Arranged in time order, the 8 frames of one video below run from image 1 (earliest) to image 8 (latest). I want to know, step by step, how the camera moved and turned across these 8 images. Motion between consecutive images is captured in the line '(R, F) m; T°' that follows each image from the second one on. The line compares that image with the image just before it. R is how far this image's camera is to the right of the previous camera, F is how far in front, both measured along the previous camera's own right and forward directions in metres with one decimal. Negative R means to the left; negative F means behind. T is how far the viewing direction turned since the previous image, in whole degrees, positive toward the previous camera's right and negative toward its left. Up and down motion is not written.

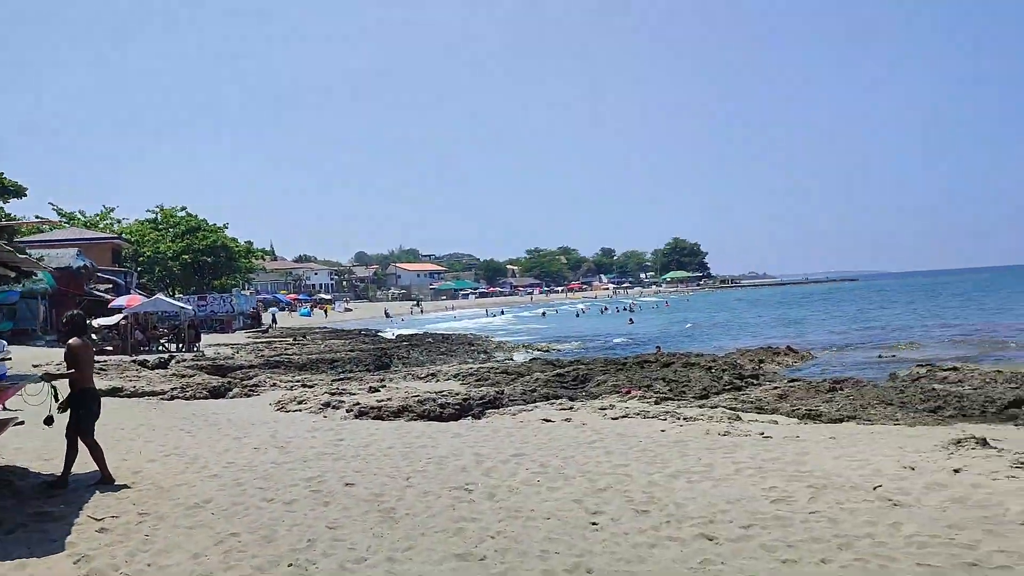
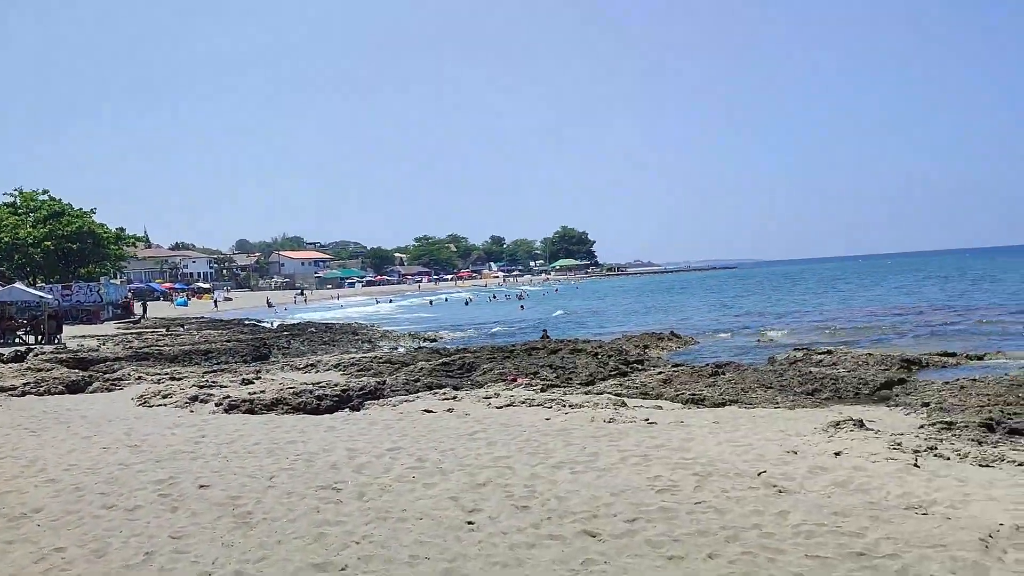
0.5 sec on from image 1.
(+0.1, +0.5) m; +7°
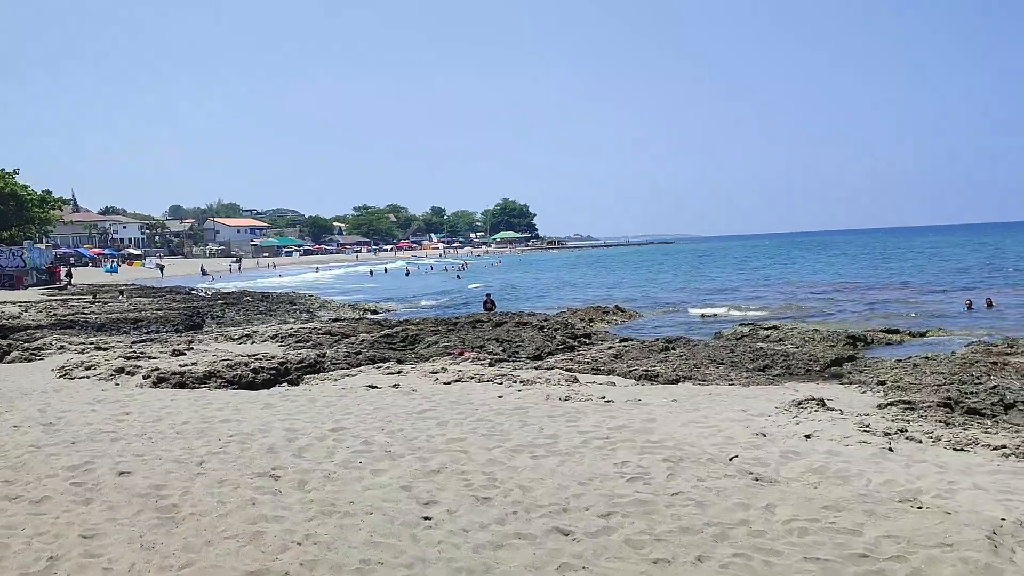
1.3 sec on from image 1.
(-0.1, +0.6) m; +4°
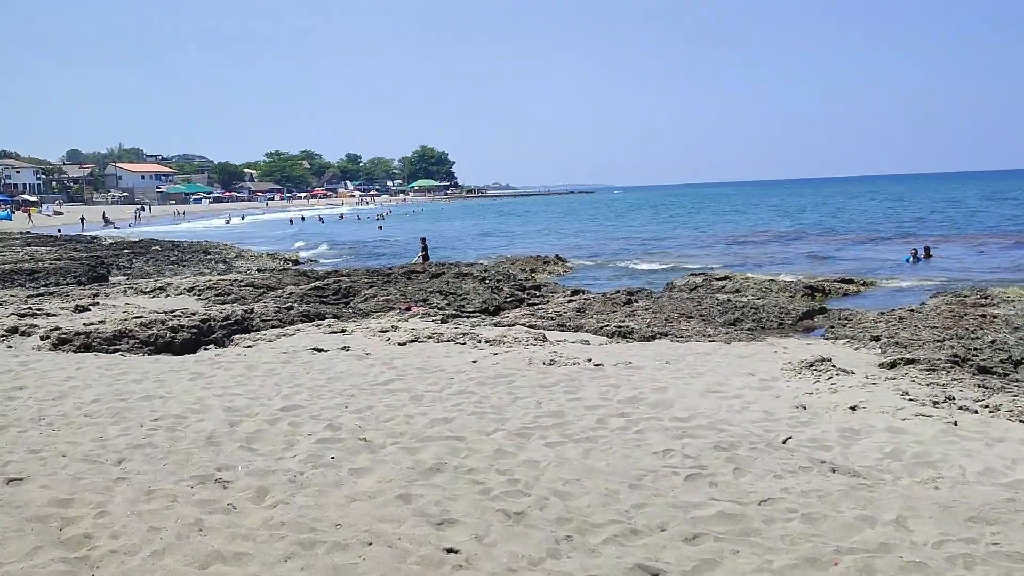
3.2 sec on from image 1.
(-0.6, +1.5) m; +5°
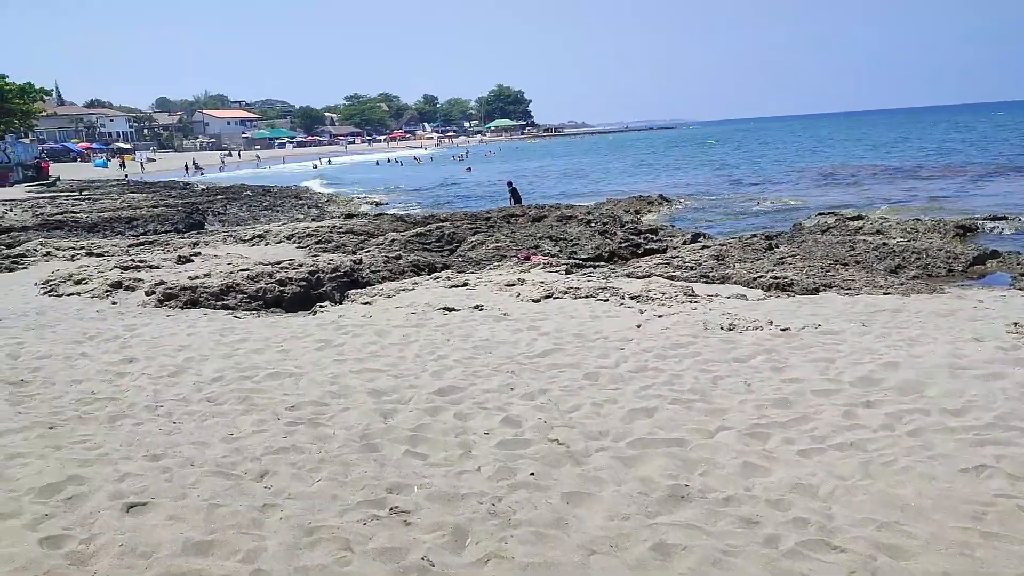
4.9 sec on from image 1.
(-0.8, +1.3) m; -5°
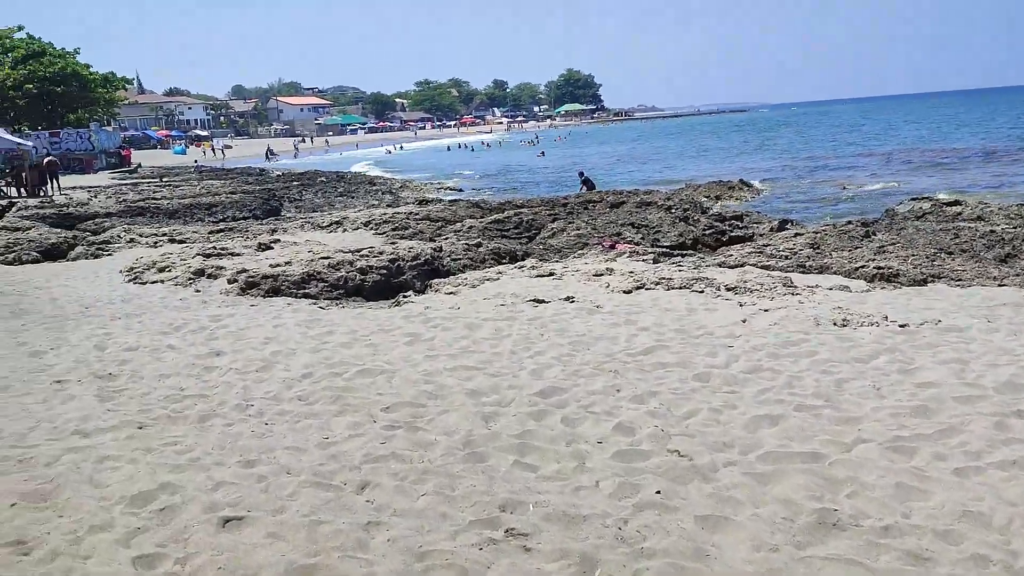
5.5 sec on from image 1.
(-0.2, +0.4) m; -4°
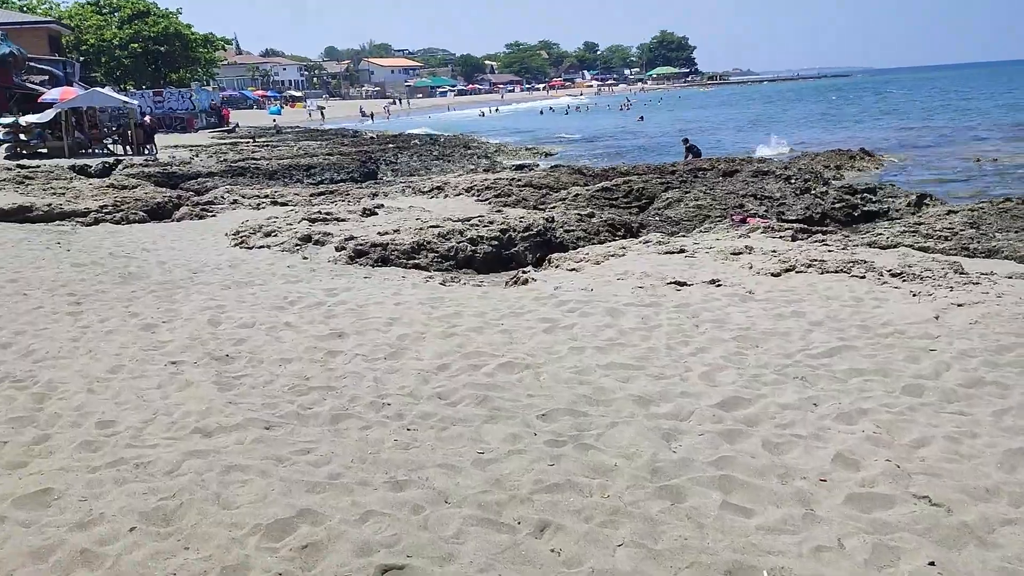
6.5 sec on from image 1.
(-0.5, +0.8) m; -5°
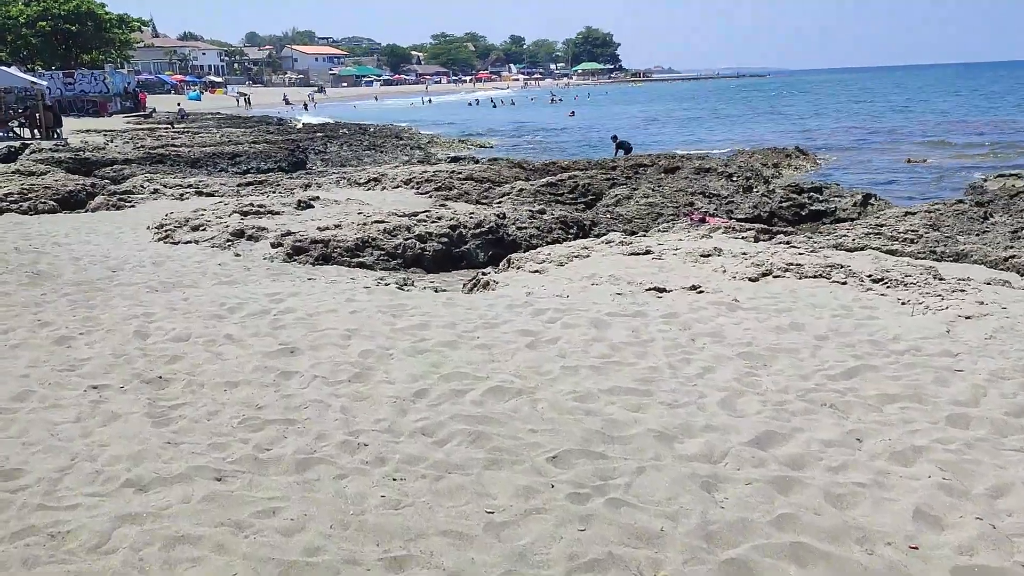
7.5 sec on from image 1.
(-0.3, +0.7) m; +5°
